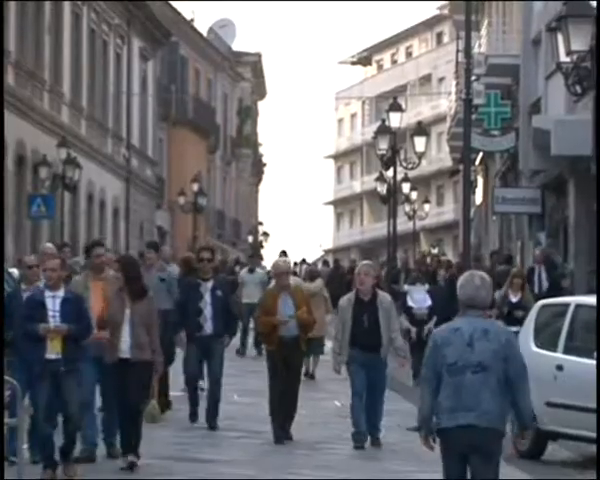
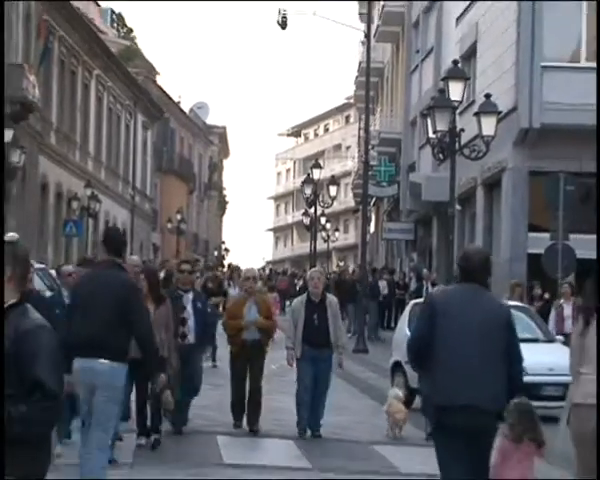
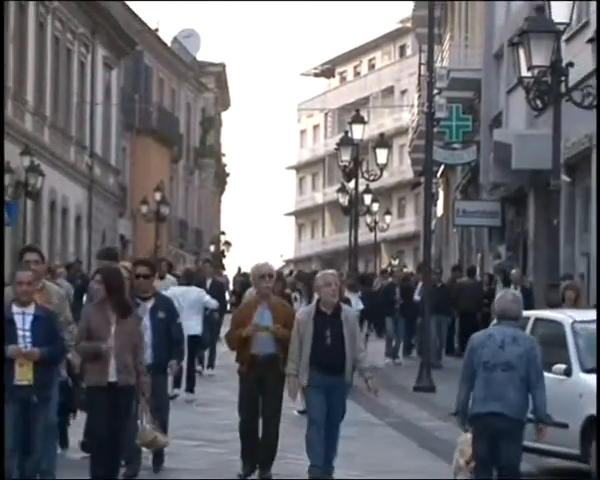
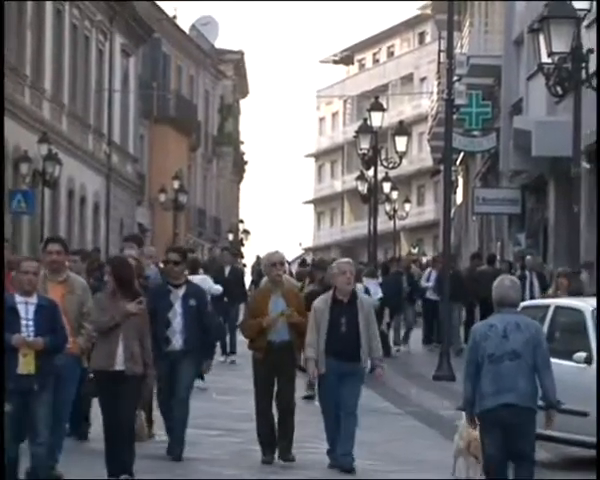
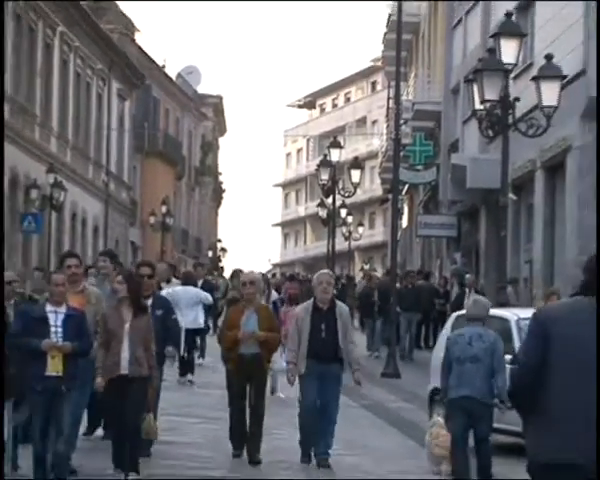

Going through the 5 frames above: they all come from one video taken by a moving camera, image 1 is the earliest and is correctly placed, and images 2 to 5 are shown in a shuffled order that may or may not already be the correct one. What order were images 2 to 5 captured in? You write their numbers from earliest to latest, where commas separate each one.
4, 3, 5, 2
